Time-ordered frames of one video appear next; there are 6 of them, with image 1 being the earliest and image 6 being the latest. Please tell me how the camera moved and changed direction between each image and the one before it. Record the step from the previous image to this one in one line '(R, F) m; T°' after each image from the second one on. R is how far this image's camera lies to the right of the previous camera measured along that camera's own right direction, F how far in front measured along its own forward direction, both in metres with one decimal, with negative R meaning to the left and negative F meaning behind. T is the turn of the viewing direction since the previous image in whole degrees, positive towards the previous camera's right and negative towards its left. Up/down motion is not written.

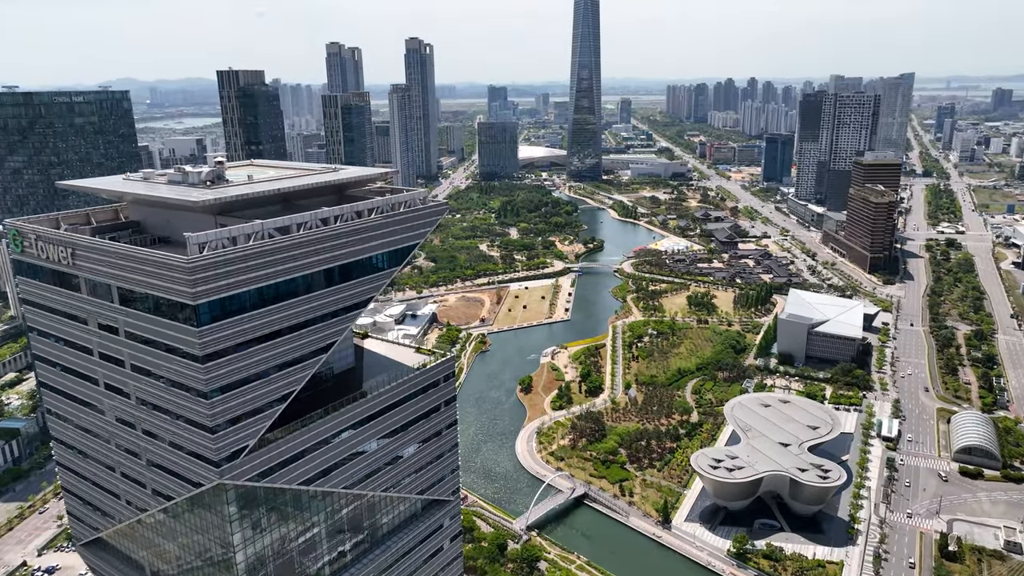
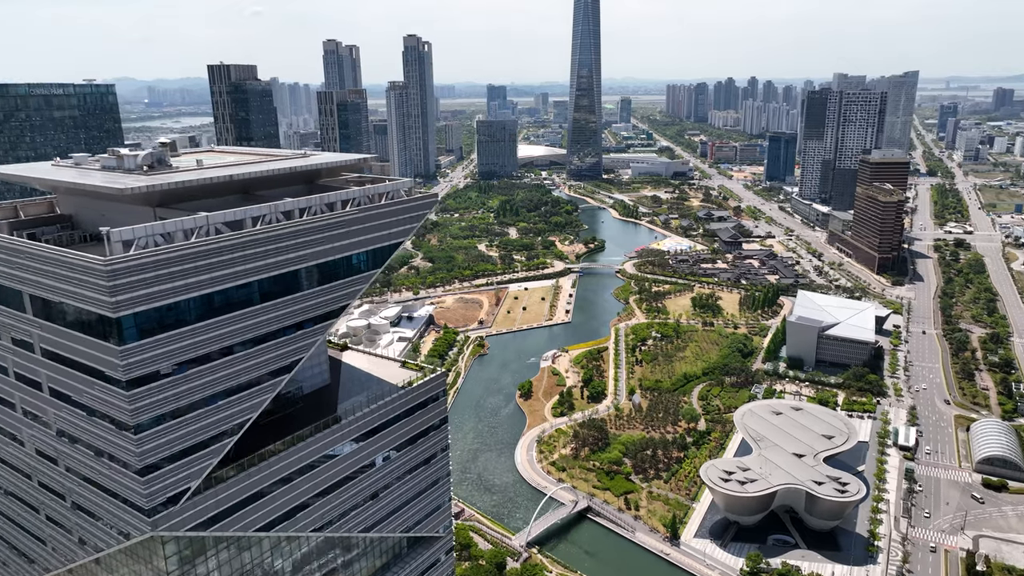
(0.0, +1.8) m; 0°
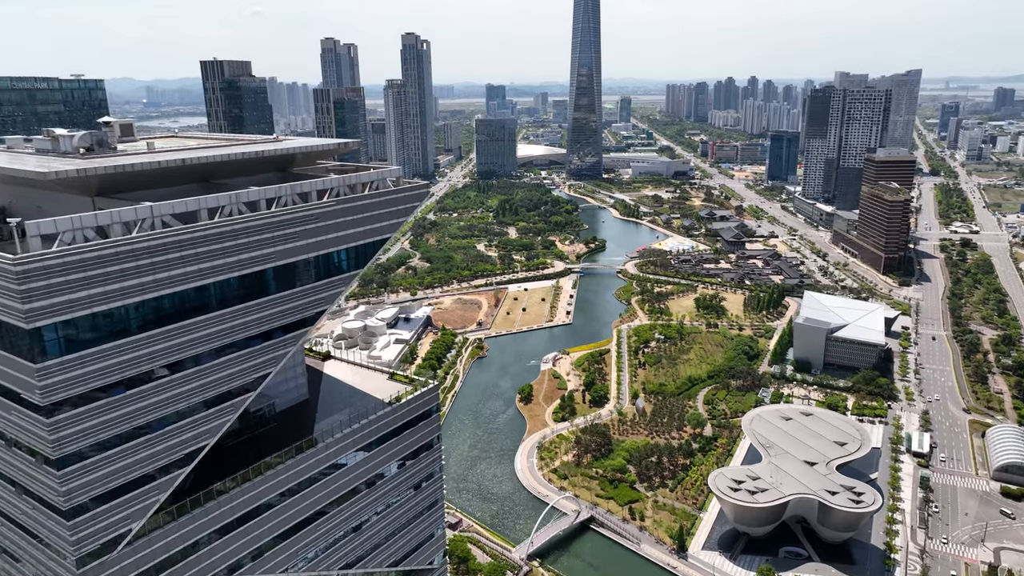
(0.0, +1.3) m; 0°
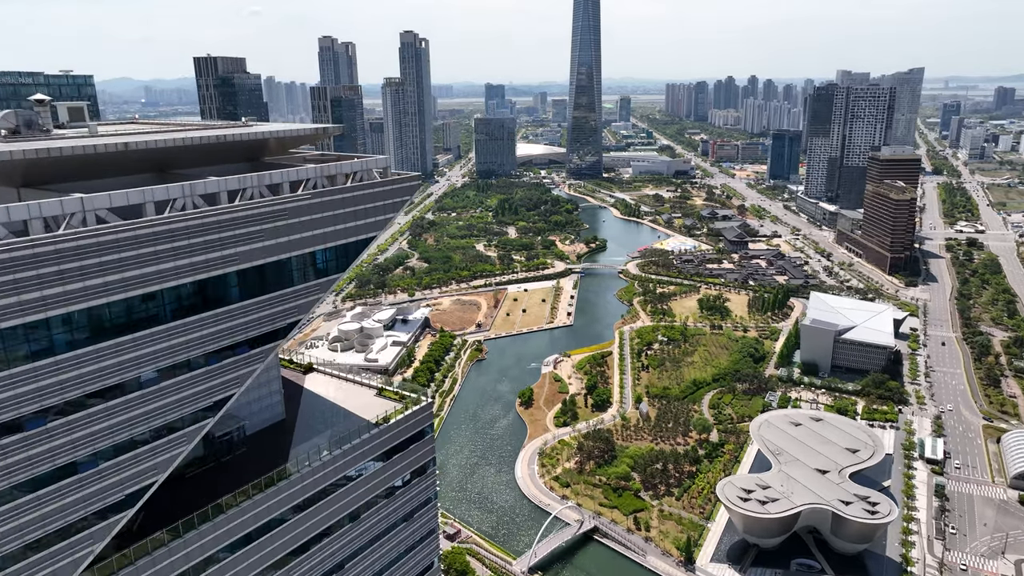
(-0.1, +1.2) m; 0°
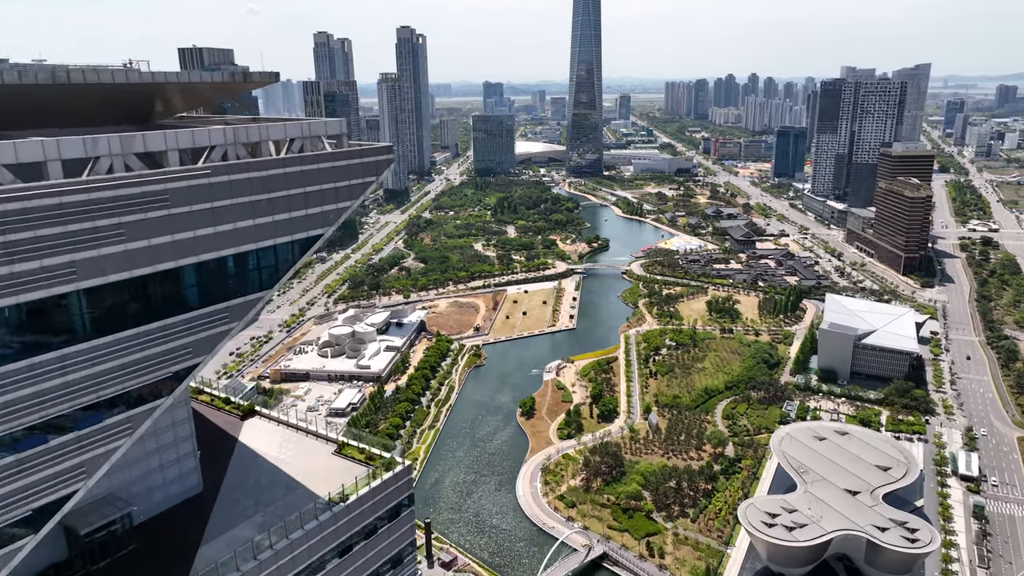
(-0.1, +2.6) m; 0°
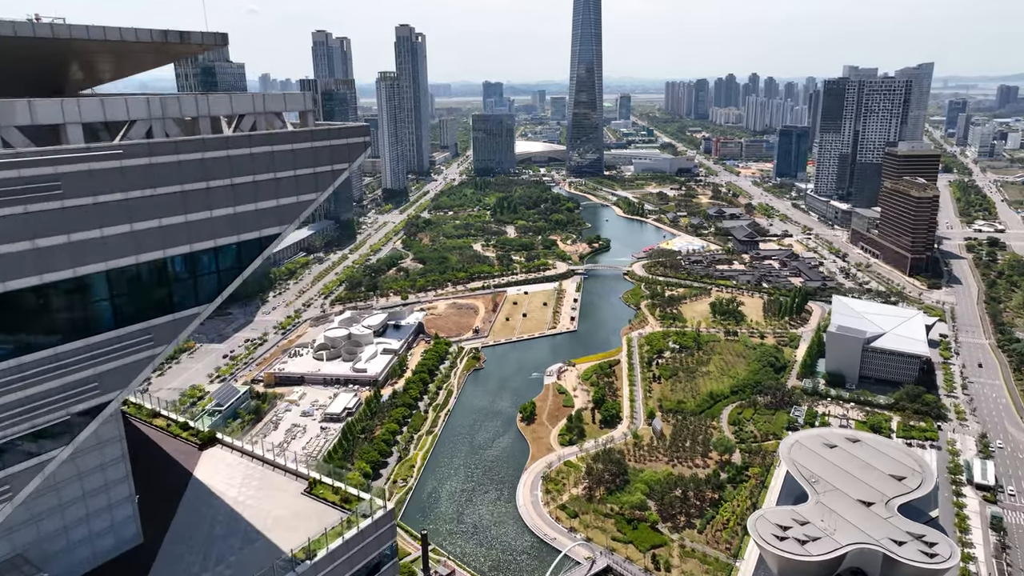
(0.0, +1.1) m; 0°
